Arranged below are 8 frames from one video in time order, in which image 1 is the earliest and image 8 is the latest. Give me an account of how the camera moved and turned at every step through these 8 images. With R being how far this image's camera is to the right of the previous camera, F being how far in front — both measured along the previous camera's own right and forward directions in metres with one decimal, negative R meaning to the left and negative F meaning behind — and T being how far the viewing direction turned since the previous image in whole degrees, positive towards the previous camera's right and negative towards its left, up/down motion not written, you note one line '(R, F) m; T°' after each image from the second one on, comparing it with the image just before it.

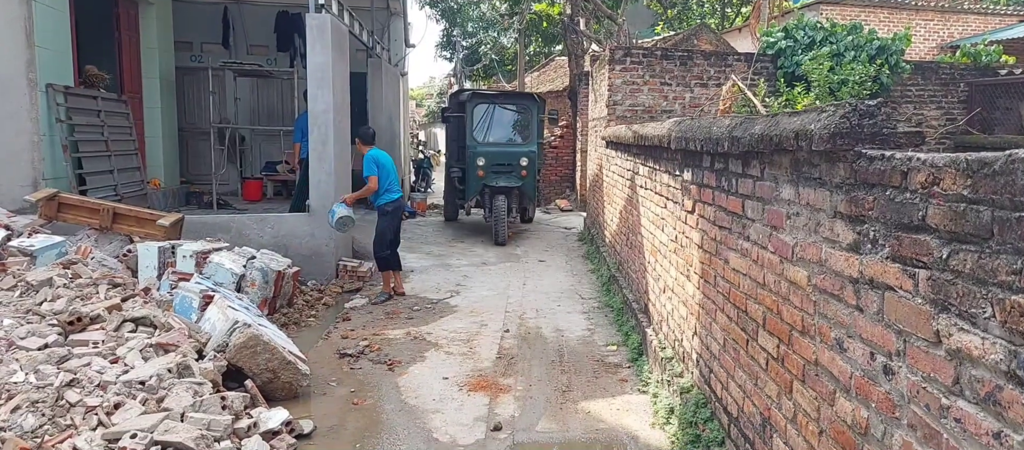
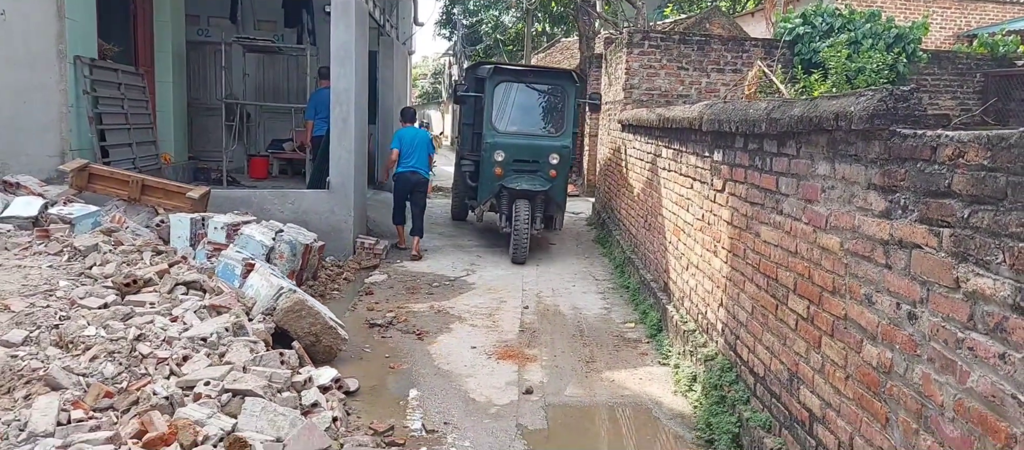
(-0.3, -0.3) m; +1°
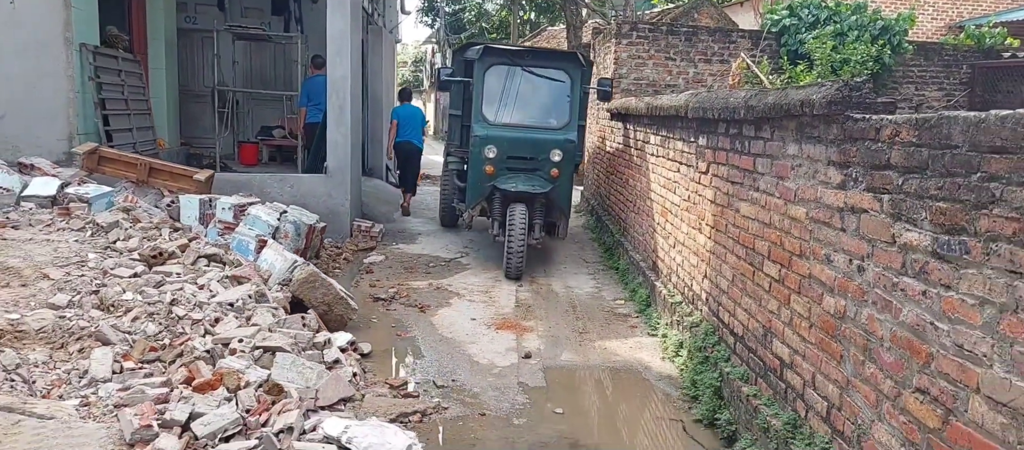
(-0.1, -0.5) m; +2°
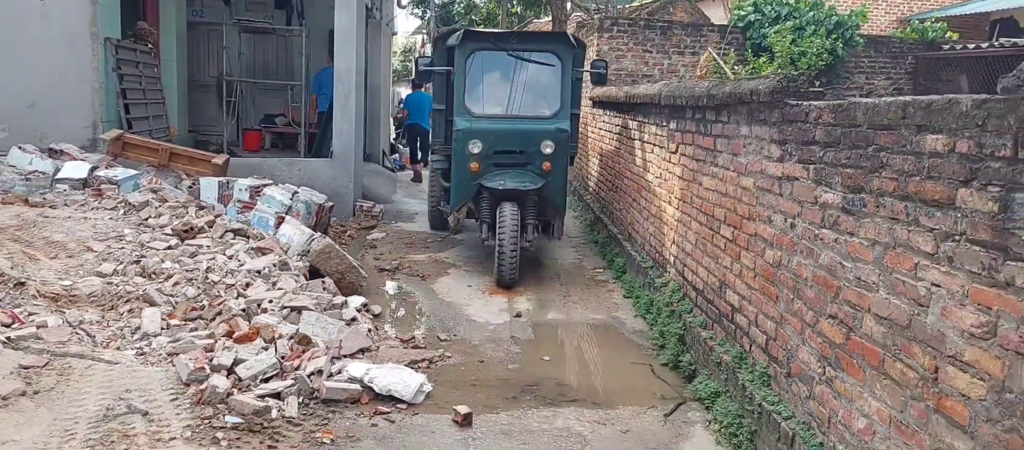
(0.0, -0.6) m; 0°
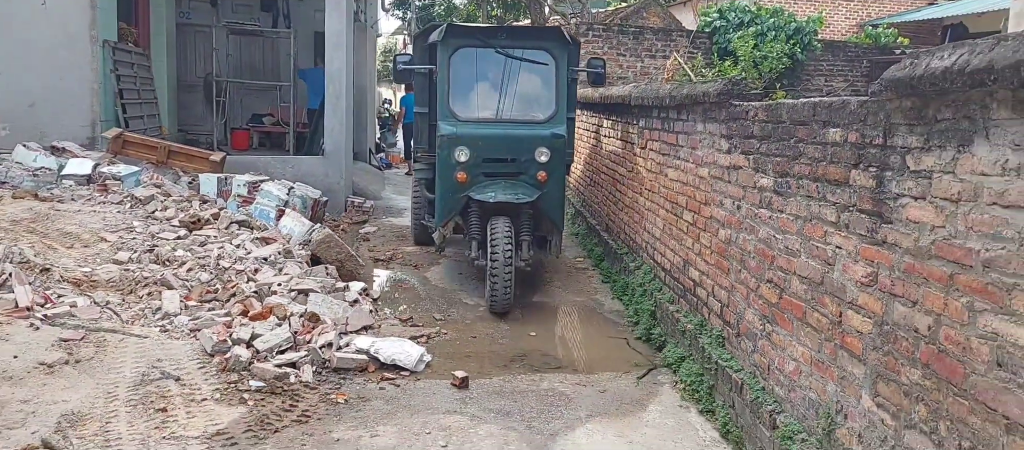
(0.0, -0.5) m; +1°
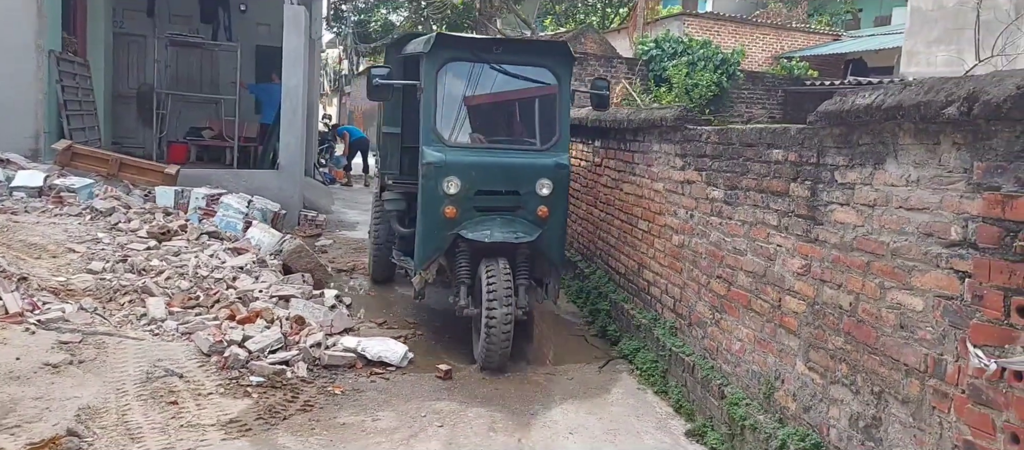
(-0.3, -0.5) m; +6°
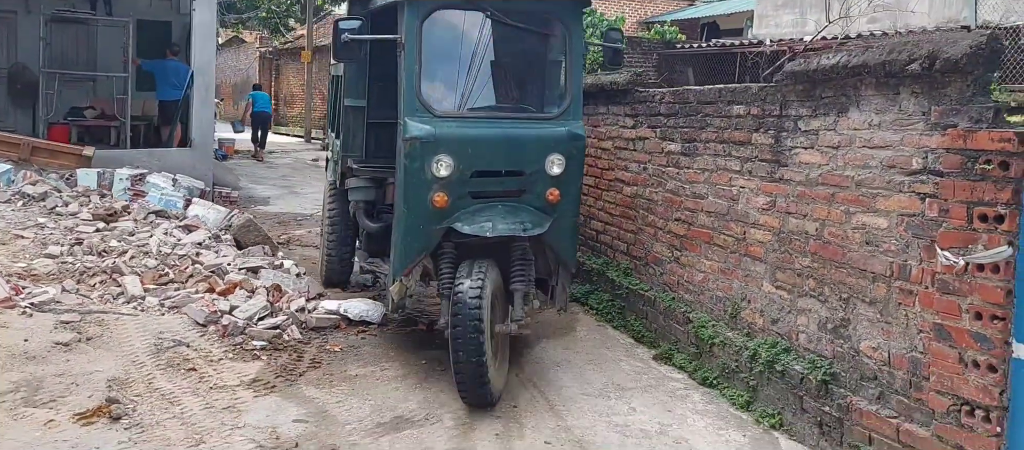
(-0.7, -0.4) m; +9°
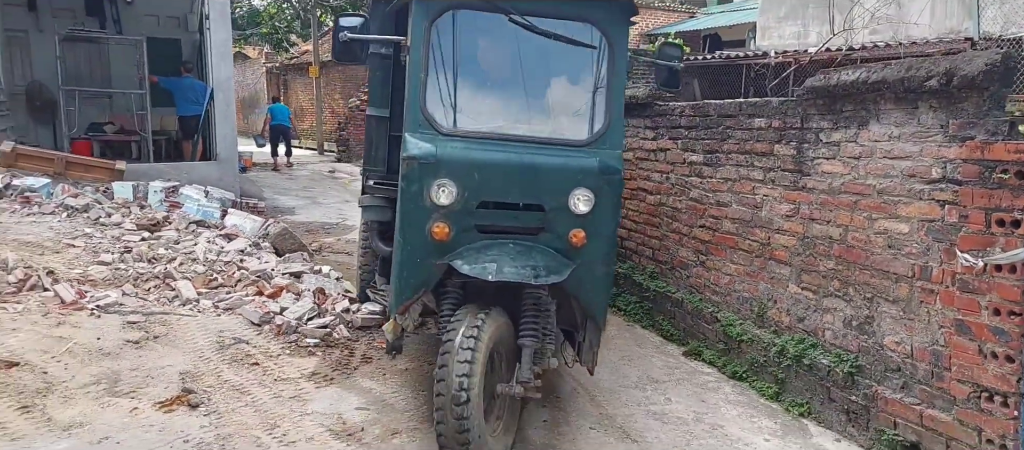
(-0.2, -0.3) m; -1°
